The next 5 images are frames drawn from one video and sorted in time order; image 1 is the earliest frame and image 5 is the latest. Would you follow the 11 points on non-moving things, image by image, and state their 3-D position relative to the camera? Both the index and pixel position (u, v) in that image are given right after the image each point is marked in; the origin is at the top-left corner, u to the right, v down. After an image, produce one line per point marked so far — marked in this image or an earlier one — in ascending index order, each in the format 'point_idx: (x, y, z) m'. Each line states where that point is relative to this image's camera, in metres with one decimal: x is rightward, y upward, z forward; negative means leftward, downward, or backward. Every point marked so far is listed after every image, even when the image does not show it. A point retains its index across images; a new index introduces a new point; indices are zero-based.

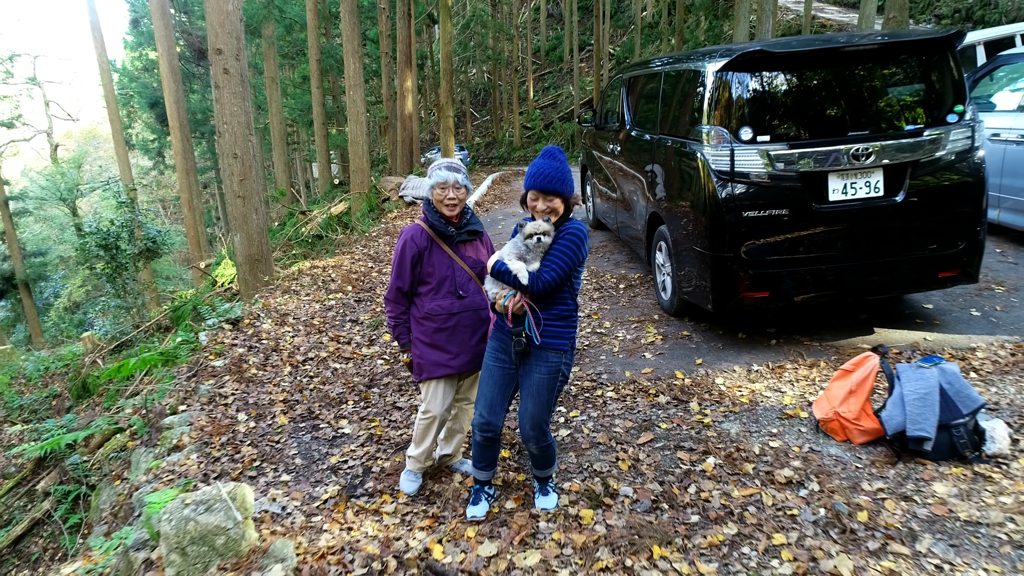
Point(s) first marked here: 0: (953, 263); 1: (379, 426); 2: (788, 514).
0: (+2.4, +0.1, +3.9) m
1: (-0.6, -0.6, +3.4) m
2: (+1.0, -0.8, +2.5) m
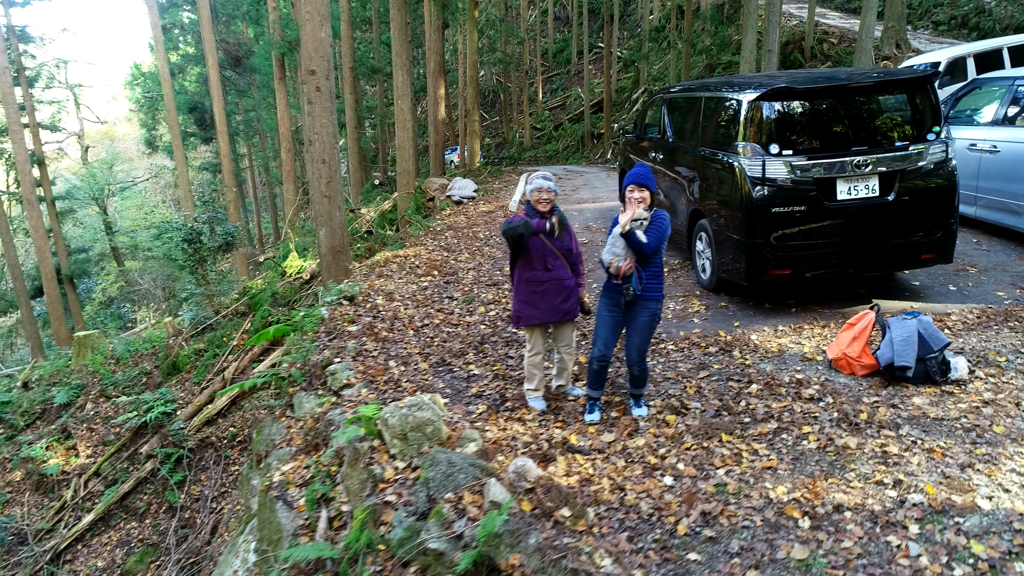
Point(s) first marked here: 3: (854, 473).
0: (+3.0, +0.3, +5.0) m
1: (-0.1, -0.5, +4.5) m
2: (+1.5, -0.6, +3.6) m
3: (+1.5, -0.8, +3.1) m
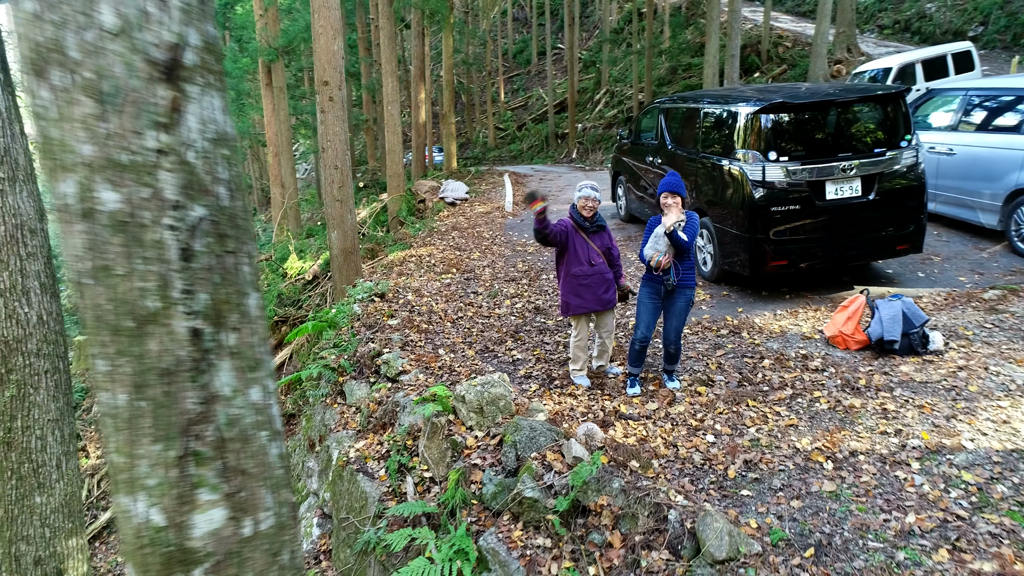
0: (+3.2, +0.4, +5.8) m
1: (+0.2, -0.4, +5.0) m
2: (+1.8, -0.6, +4.3) m
3: (+1.8, -0.7, +3.7) m
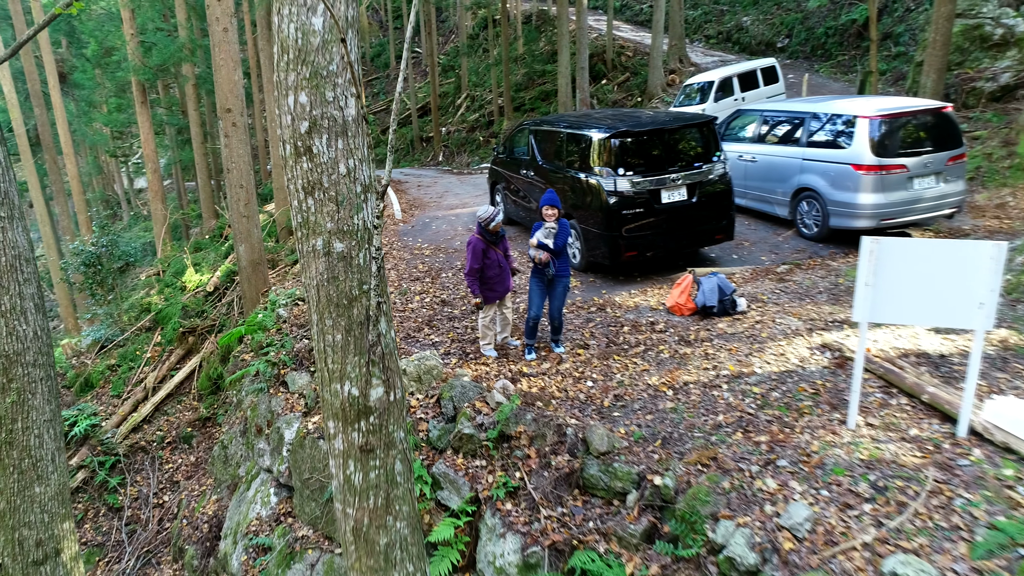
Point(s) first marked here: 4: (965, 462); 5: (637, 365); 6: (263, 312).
0: (+2.2, +0.6, +7.5) m
1: (-0.5, -0.4, +6.3) m
2: (+1.2, -0.4, +5.8) m
3: (+1.3, -0.6, +5.3) m
4: (+2.4, -0.9, +3.8) m
5: (+0.9, -0.6, +5.4) m
6: (-3.0, -0.3, +8.6) m
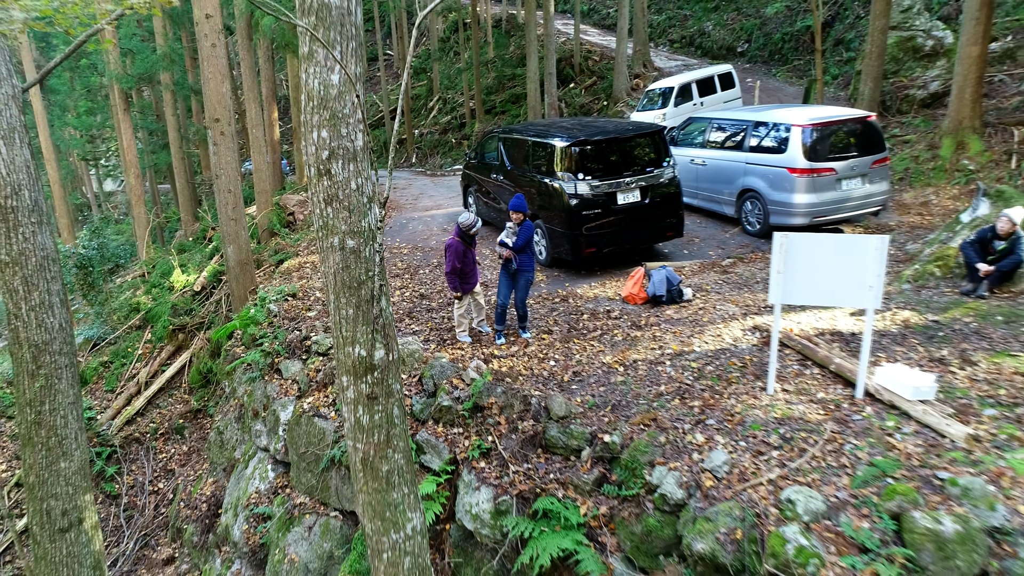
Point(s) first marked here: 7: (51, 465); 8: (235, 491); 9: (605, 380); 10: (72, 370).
0: (+1.9, +0.7, +8.3) m
1: (-0.8, -0.3, +7.0) m
2: (+1.0, -0.3, +6.6) m
3: (+1.1, -0.5, +6.1) m
4: (+2.2, -0.8, +4.6) m
5: (+0.7, -0.5, +6.2) m
6: (-3.3, -0.3, +9.2) m
7: (-3.6, -1.4, +5.6) m
8: (-2.7, -2.0, +7.0) m
9: (+0.7, -0.7, +5.5) m
10: (-3.5, -0.7, +5.7) m
